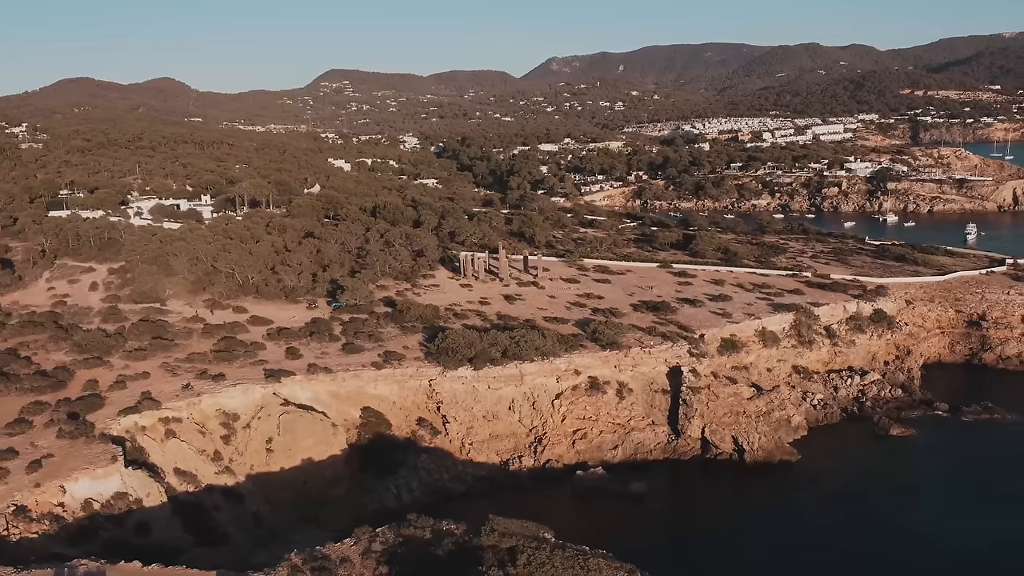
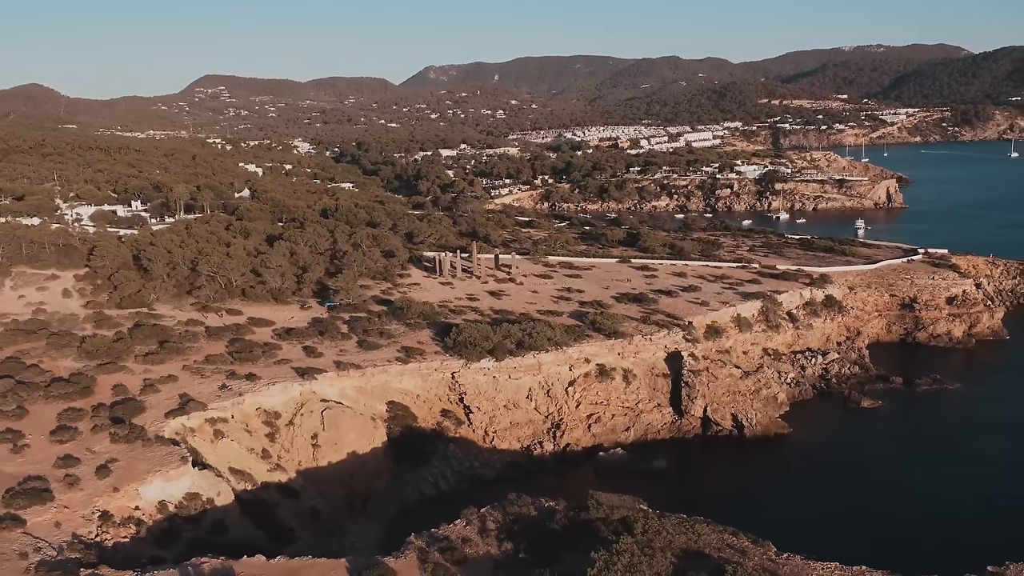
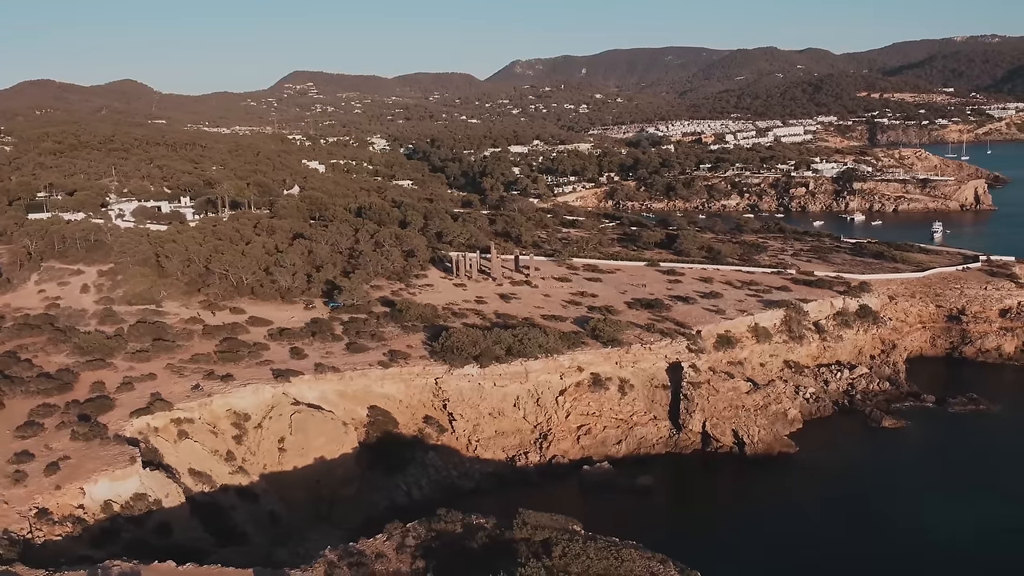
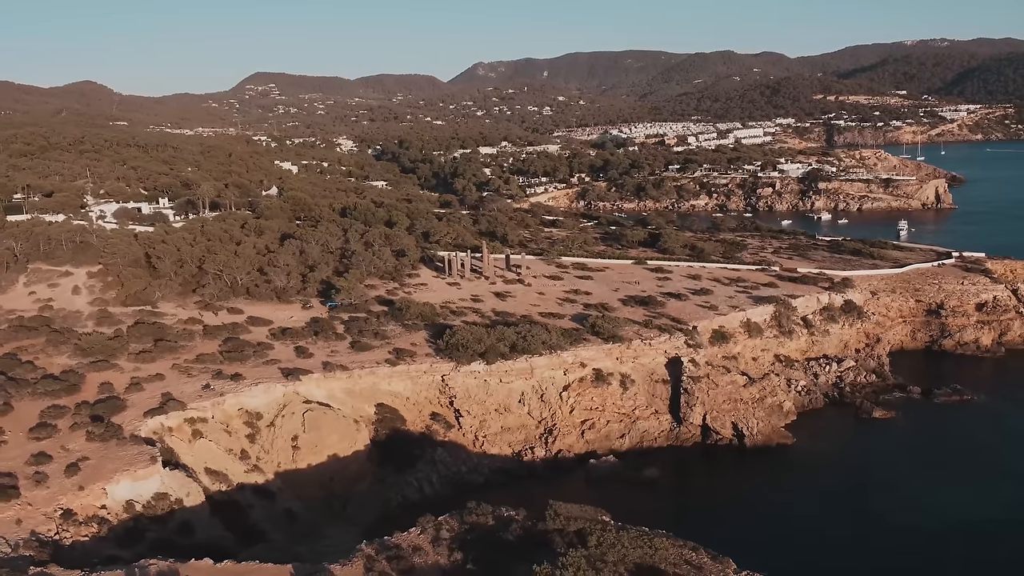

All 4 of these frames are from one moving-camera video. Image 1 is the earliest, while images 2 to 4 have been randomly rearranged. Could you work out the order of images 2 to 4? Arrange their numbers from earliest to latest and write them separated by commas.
3, 4, 2
